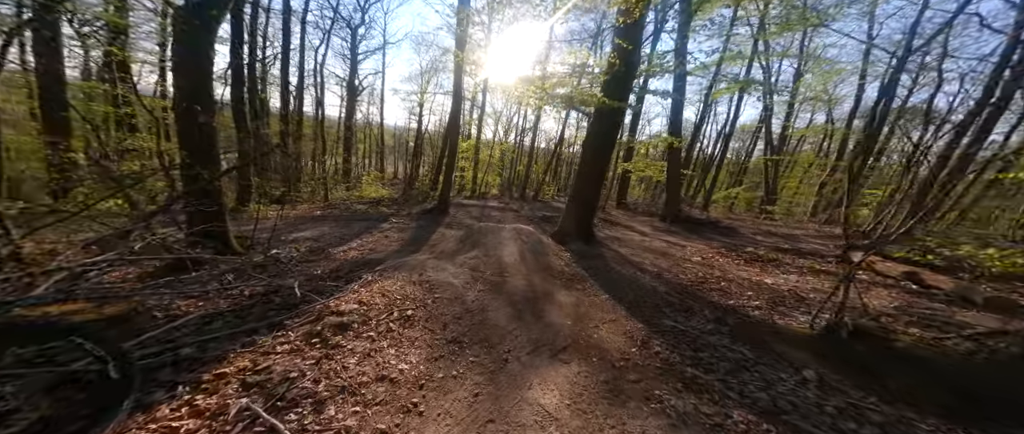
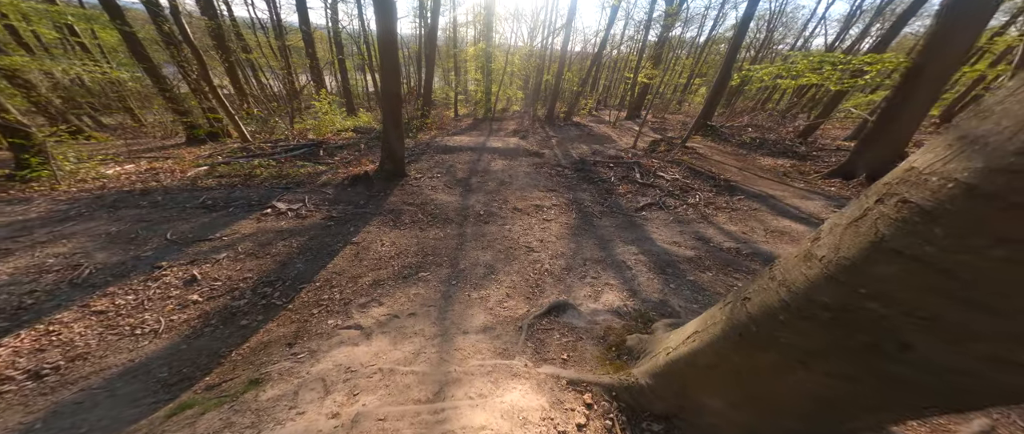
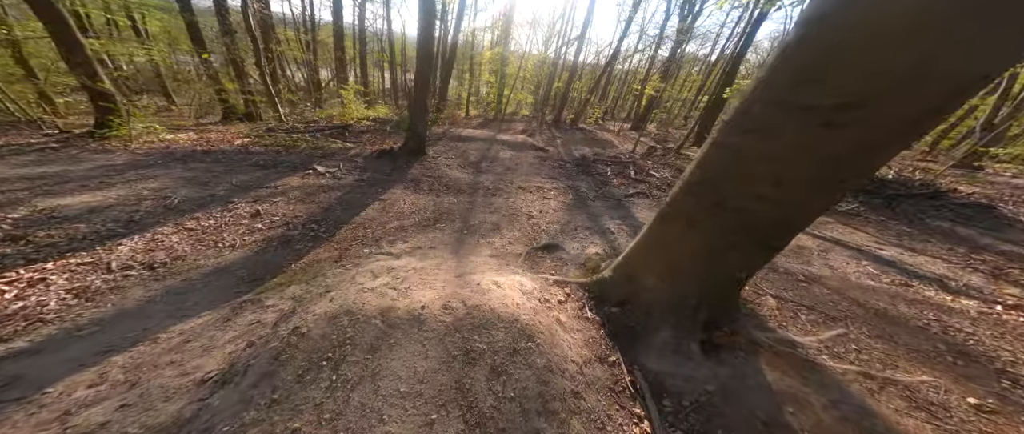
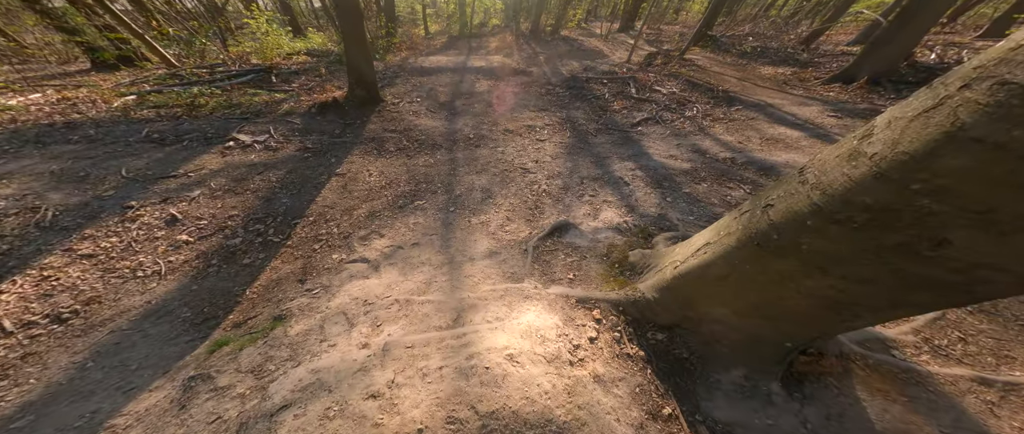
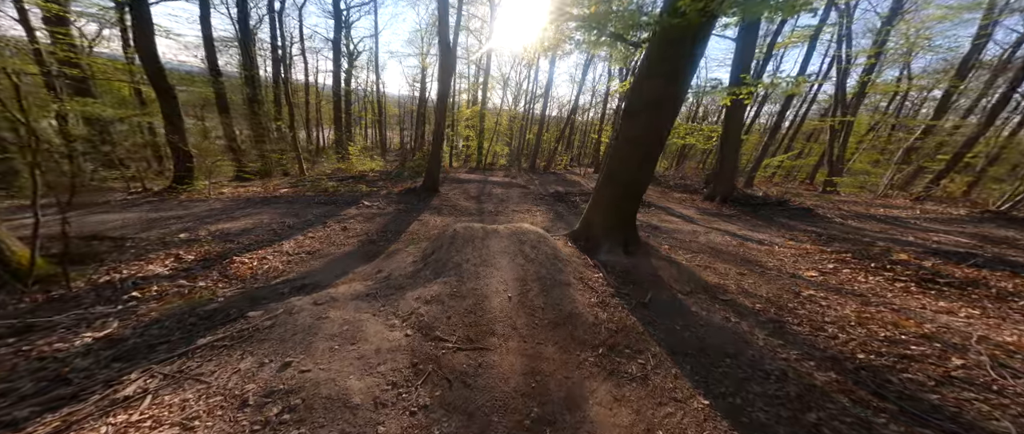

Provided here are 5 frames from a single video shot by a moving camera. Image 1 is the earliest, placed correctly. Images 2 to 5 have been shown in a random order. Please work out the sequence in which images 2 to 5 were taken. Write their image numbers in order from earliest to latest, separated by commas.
5, 3, 2, 4
